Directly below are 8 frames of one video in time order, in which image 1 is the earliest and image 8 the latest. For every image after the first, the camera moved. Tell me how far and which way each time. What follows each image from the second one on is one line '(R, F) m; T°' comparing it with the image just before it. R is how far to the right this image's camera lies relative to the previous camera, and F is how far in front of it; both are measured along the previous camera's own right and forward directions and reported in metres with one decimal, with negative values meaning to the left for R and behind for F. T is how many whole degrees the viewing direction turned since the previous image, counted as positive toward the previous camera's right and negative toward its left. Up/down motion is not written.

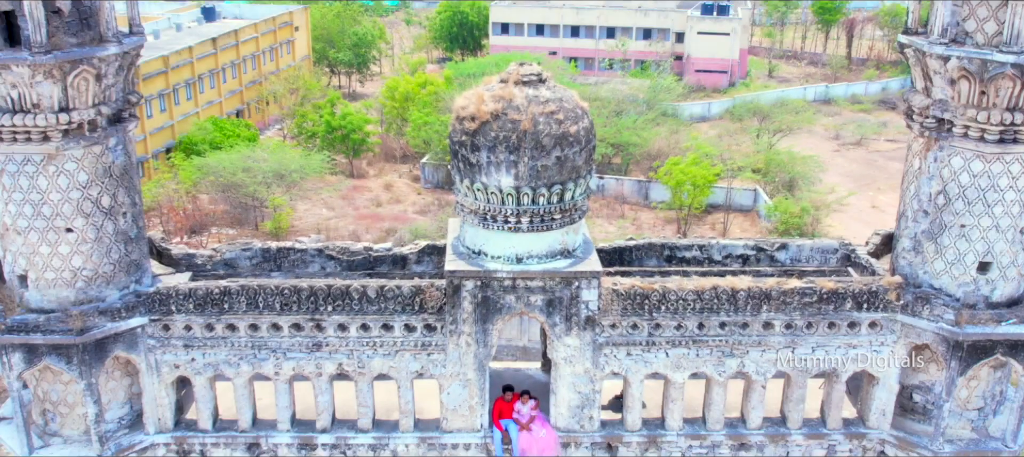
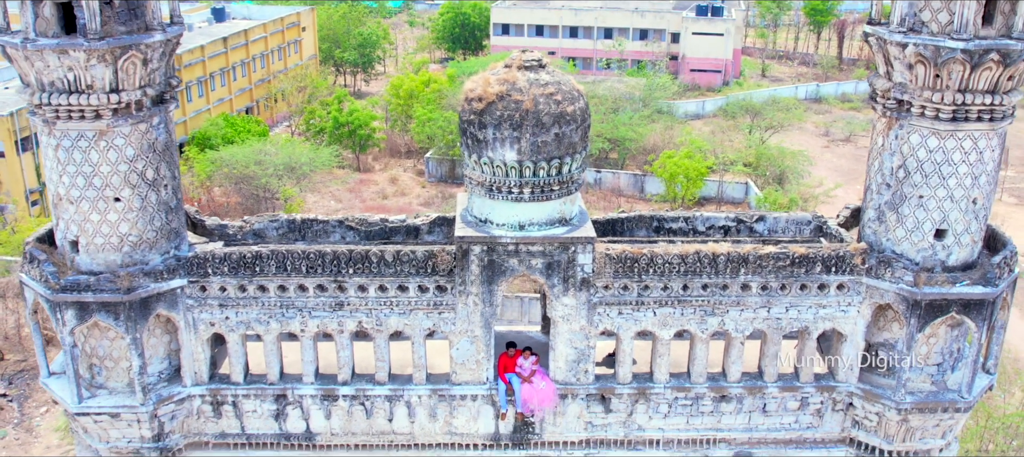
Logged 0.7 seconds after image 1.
(-0.1, -1.0) m; 0°
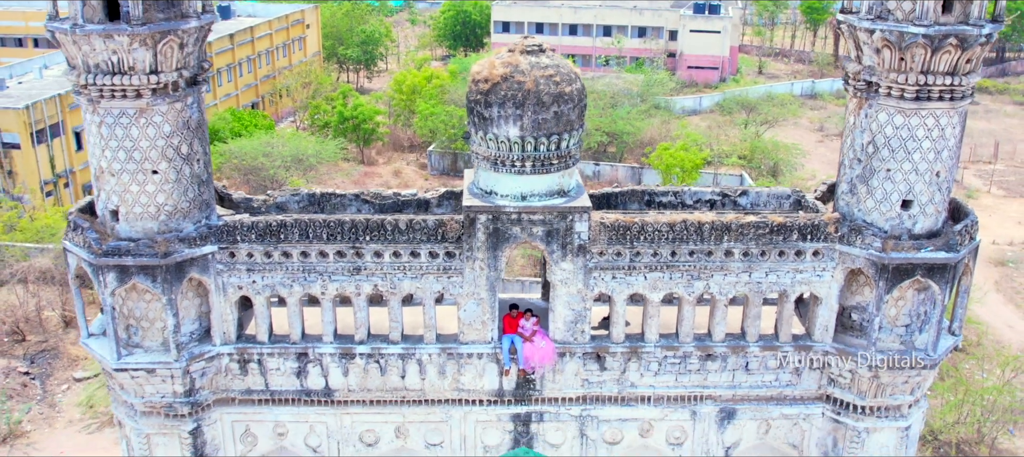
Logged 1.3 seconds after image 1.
(0.0, -0.9) m; 0°
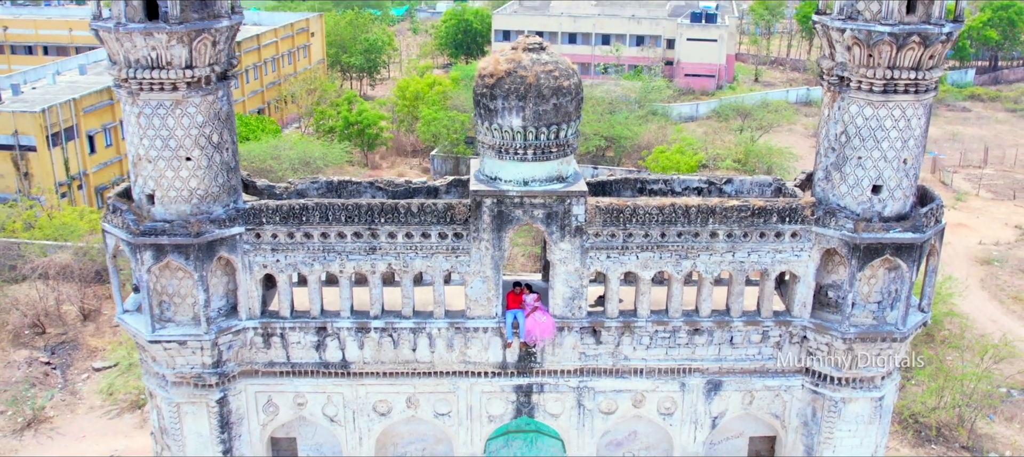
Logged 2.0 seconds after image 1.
(0.0, -1.0) m; 0°
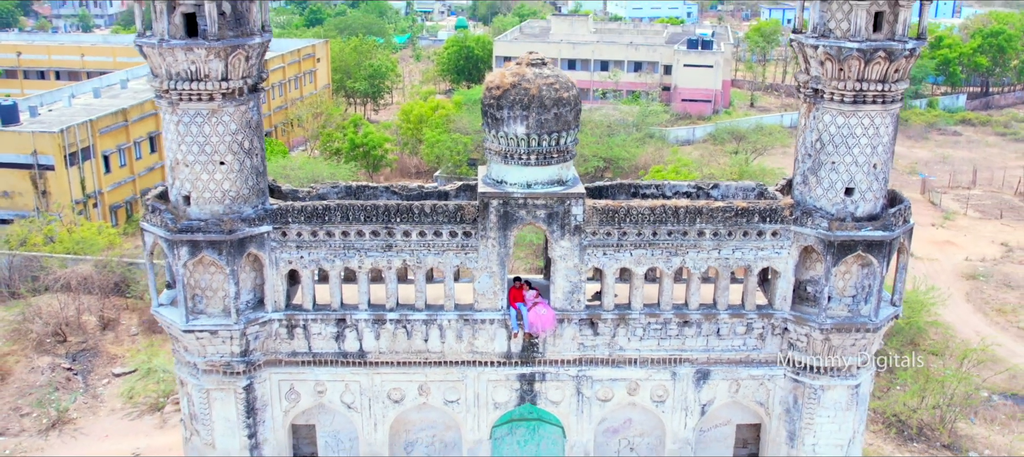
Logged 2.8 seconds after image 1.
(-0.1, -1.1) m; 0°
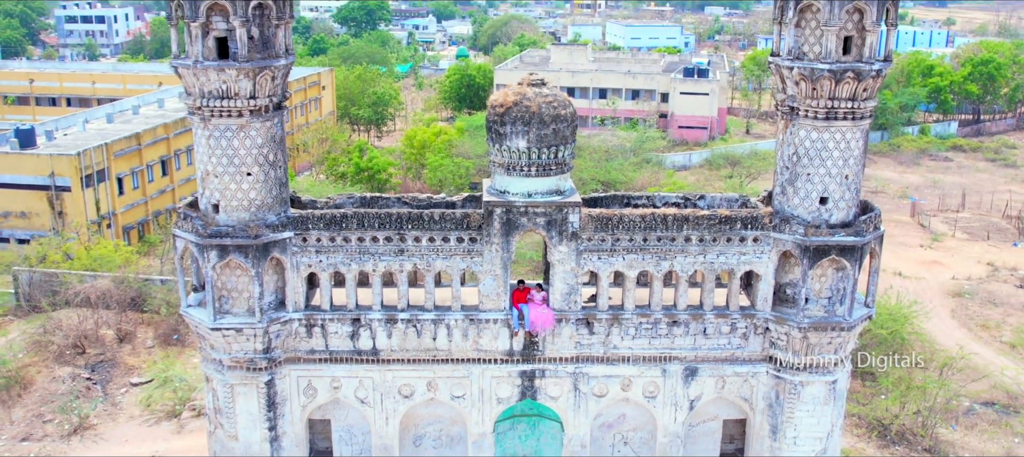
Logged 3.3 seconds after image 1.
(0.0, -1.1) m; 0°
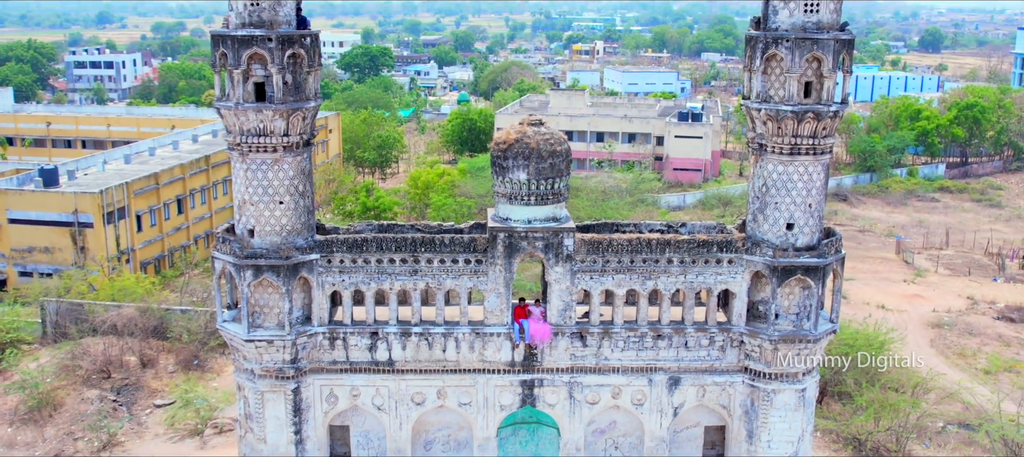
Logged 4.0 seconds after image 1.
(0.0, -1.8) m; 0°
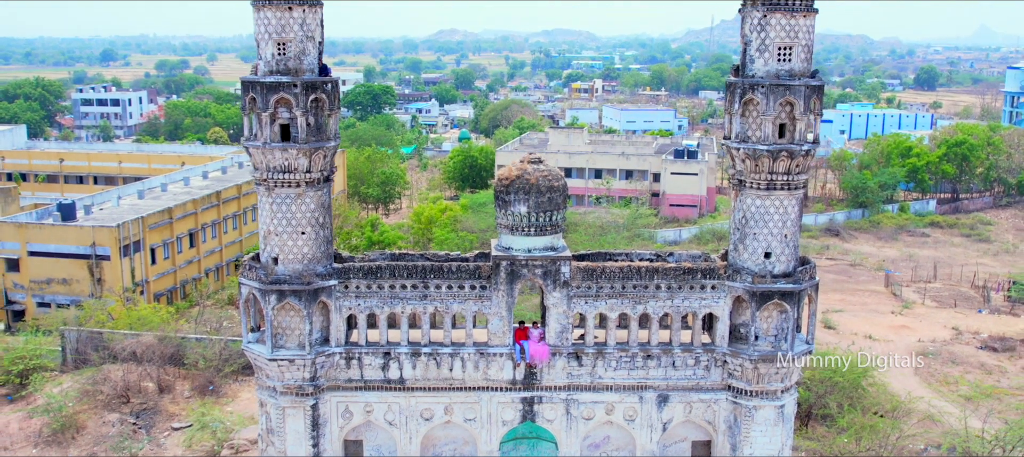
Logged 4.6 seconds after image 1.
(0.0, -1.5) m; 0°
